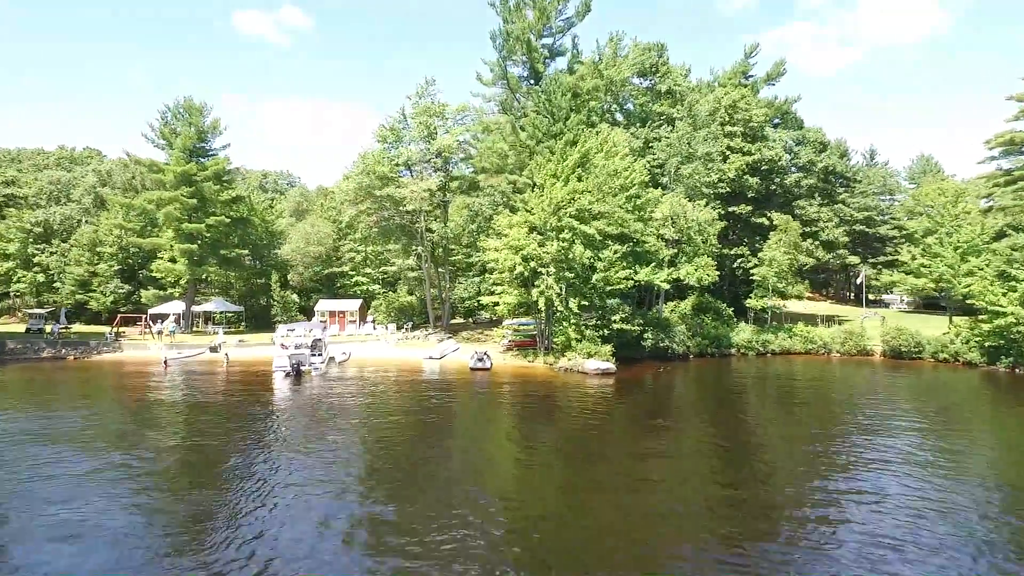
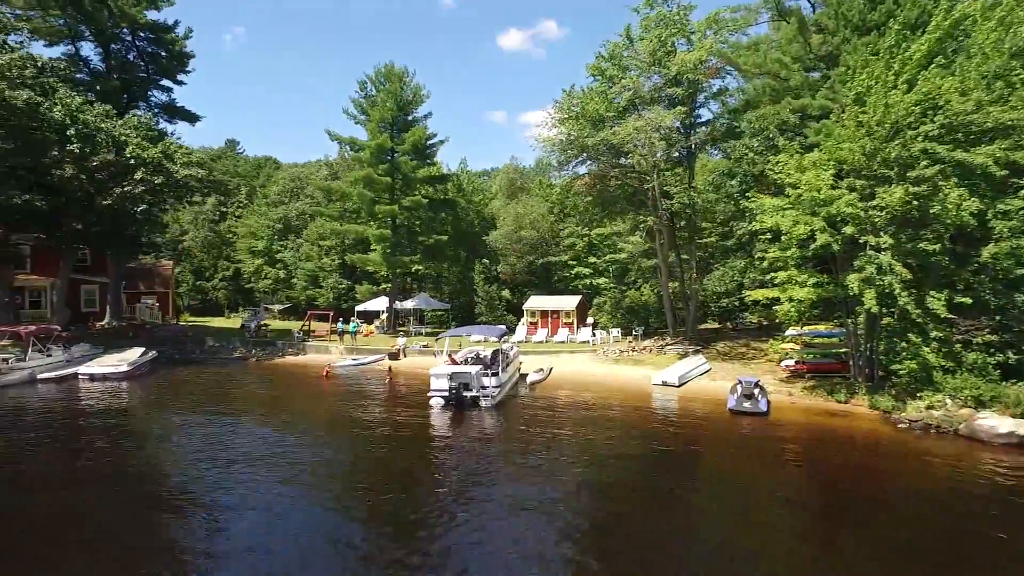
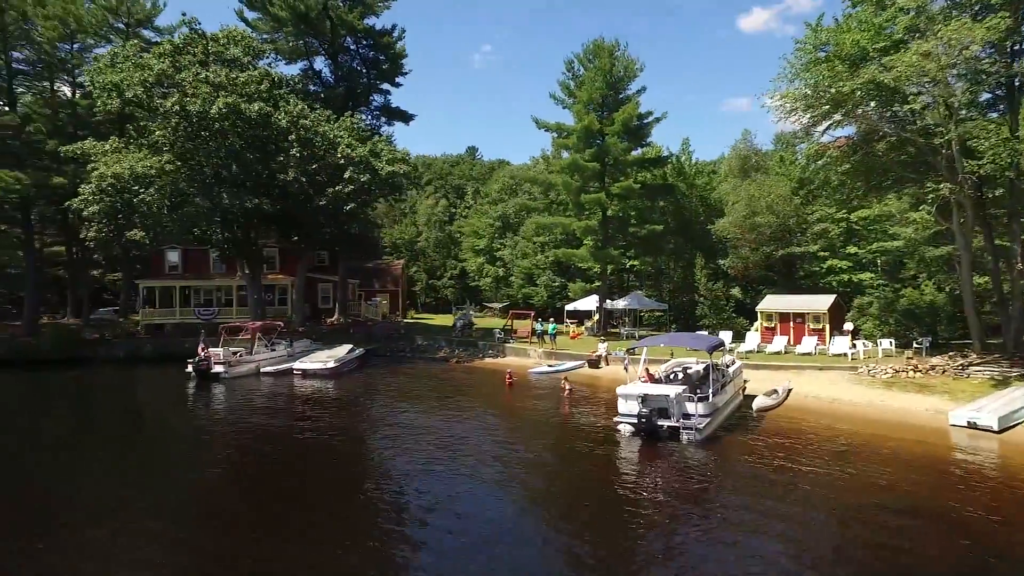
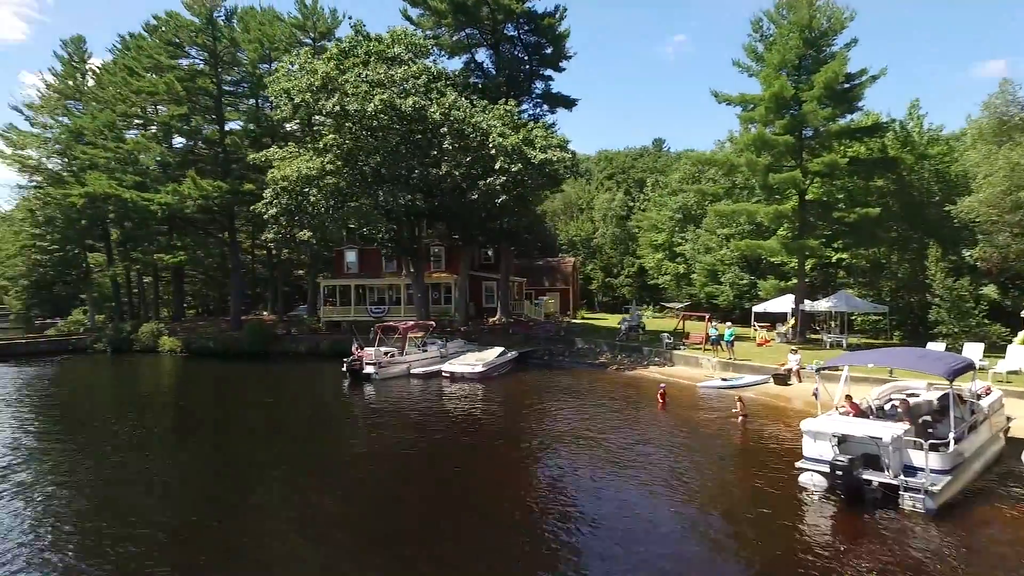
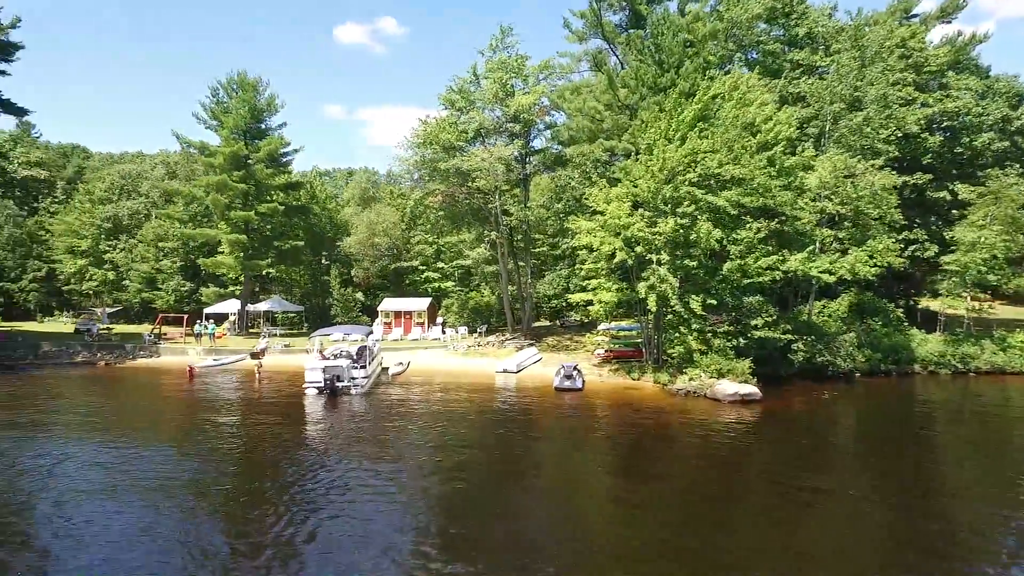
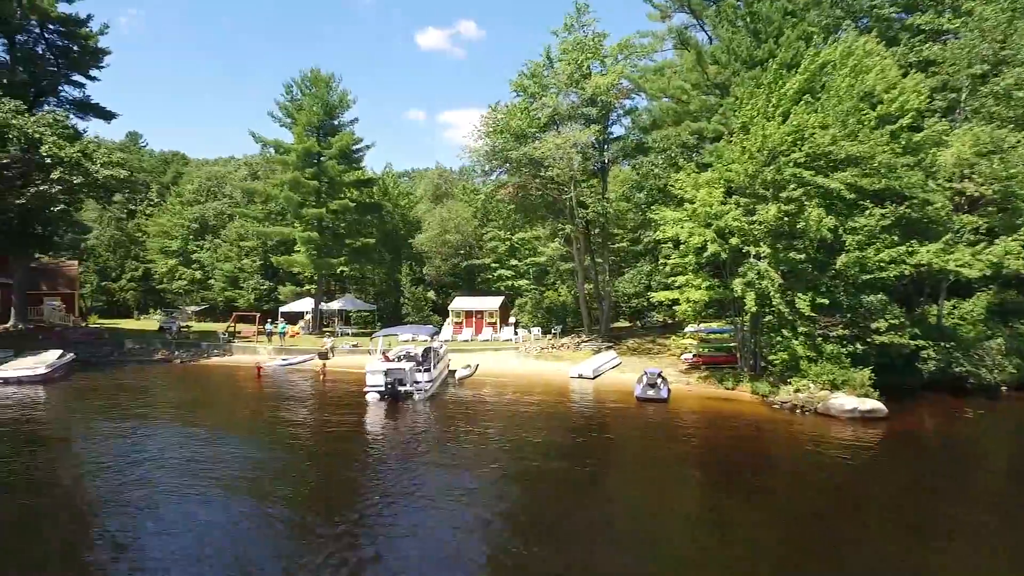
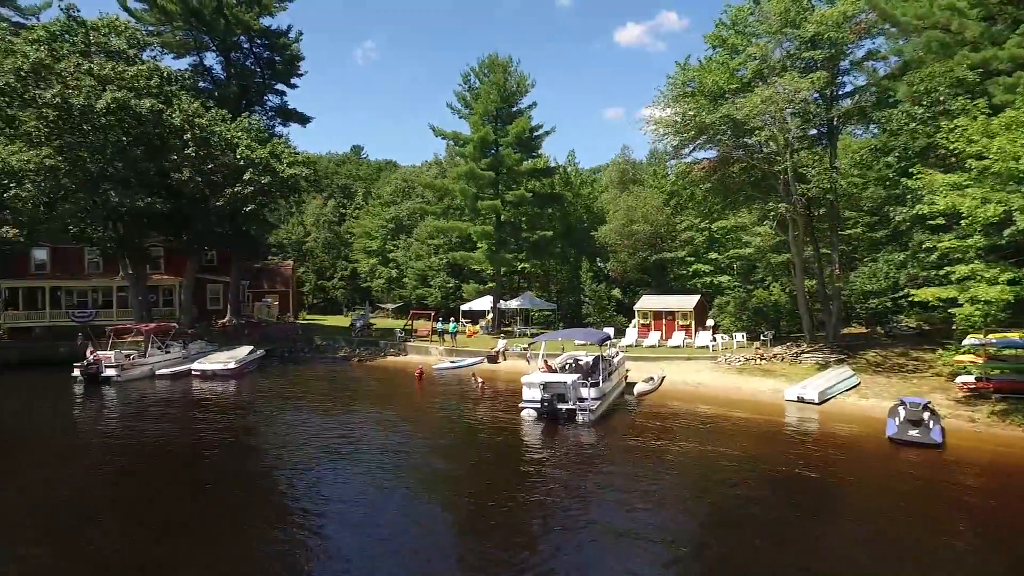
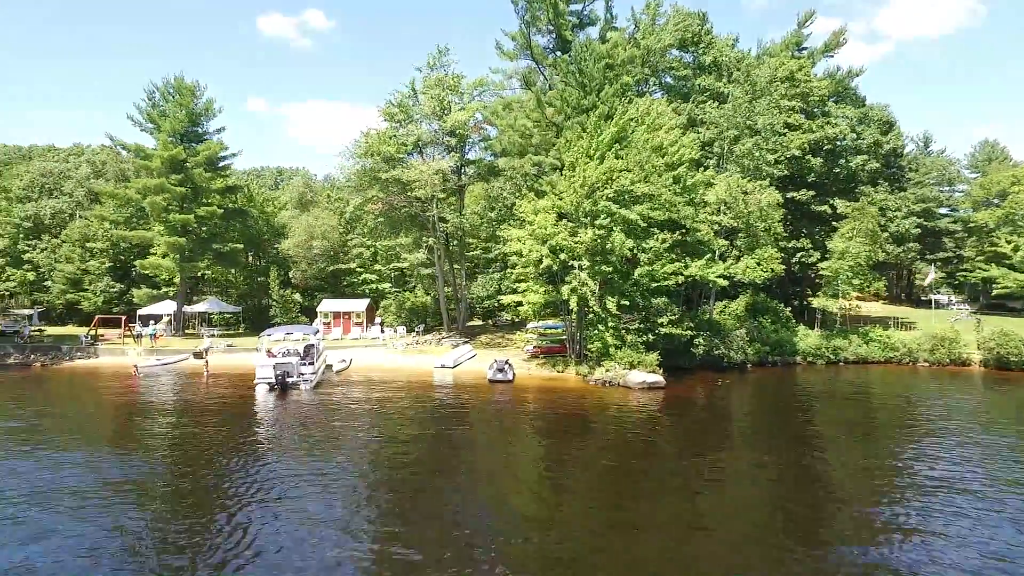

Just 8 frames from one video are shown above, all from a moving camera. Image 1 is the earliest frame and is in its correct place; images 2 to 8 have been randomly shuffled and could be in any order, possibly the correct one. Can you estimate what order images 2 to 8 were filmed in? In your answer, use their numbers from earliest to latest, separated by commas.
8, 5, 6, 2, 7, 3, 4
